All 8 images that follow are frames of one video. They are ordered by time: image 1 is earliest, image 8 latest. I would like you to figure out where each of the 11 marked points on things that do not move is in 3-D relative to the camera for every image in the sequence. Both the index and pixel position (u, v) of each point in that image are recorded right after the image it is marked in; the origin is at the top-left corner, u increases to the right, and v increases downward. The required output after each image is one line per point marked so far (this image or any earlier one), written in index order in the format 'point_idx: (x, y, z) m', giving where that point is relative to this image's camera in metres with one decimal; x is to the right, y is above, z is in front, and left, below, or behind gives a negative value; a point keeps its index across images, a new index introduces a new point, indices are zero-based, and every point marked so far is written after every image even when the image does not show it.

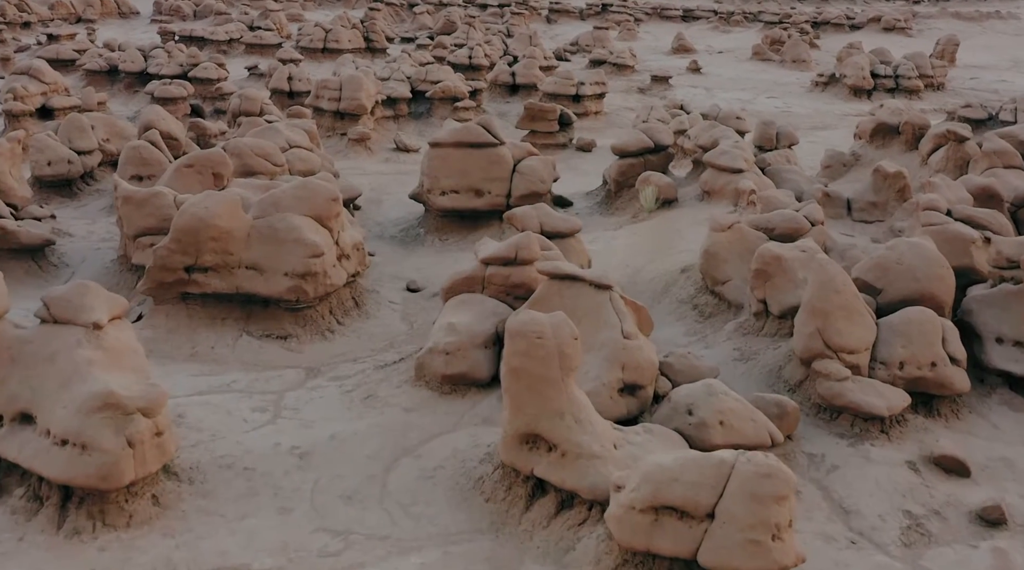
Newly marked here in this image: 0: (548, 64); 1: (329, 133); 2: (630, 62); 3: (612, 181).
0: (+0.5, +3.2, +17.0) m
1: (-1.8, +1.4, +11.3) m
2: (+1.8, +3.4, +17.9) m
3: (+0.6, +0.7, +7.5) m
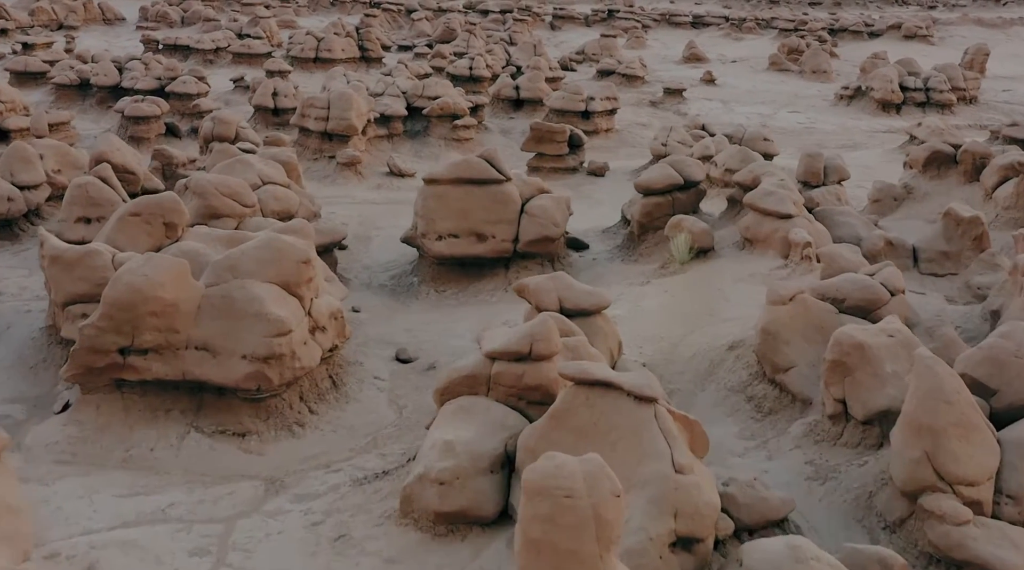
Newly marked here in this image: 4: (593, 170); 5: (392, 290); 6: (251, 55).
0: (+0.6, +2.8, +16.0) m
1: (-1.7, +1.1, +10.3) m
2: (+1.8, +3.0, +16.9) m
3: (+0.7, +0.3, +6.5) m
4: (+0.7, +1.0, +10.2) m
5: (-0.7, 0.0, +6.6) m
6: (-3.8, +3.3, +17.1) m
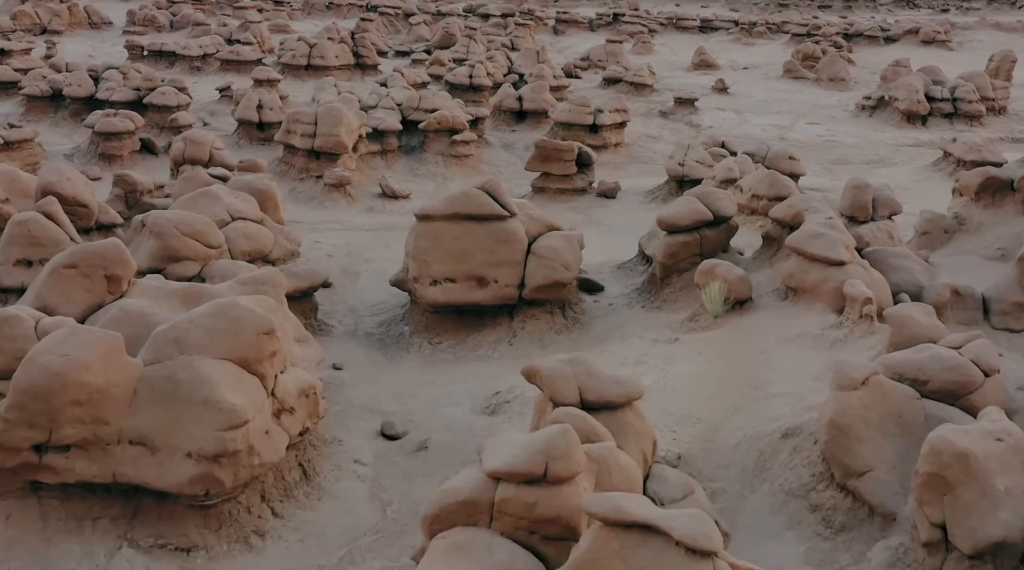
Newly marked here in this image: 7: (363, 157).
0: (+0.6, +2.6, +15.2) m
1: (-1.7, +0.9, +9.5) m
2: (+1.9, +2.8, +16.1) m
3: (+0.7, +0.1, +5.7) m
4: (+0.7, +0.7, +9.4) m
5: (-0.6, -0.3, +5.7) m
6: (-3.8, +3.1, +16.2) m
7: (-1.3, +1.1, +10.4) m
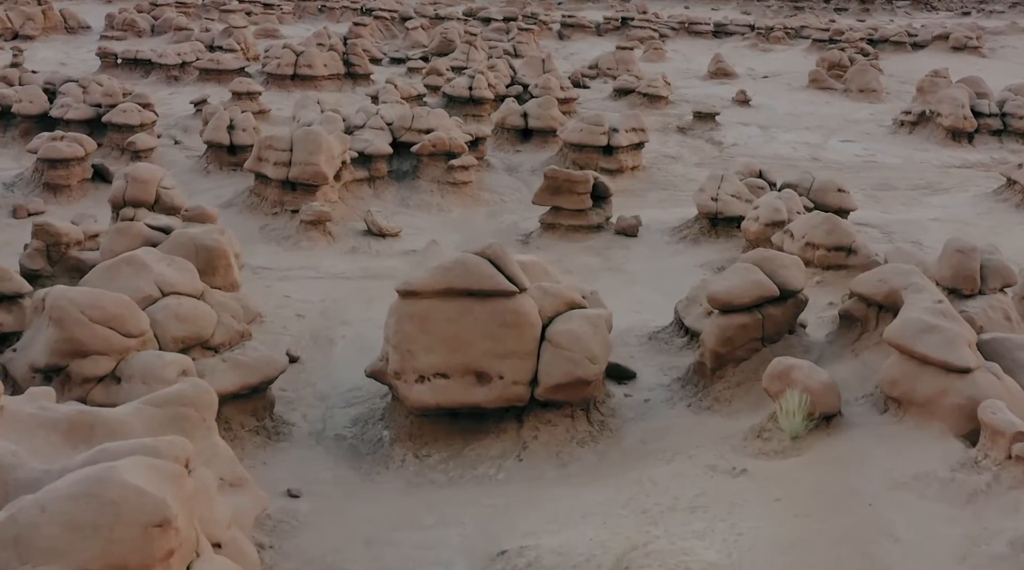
0: (+0.6, +2.2, +13.9) m
1: (-1.7, +0.5, +8.2) m
2: (+1.9, +2.4, +14.8) m
3: (+0.7, -0.3, +4.4) m
4: (+0.8, +0.4, +8.1) m
5: (-0.6, -0.6, +4.5) m
6: (-3.7, +2.7, +15.0) m
7: (-1.3, +0.8, +9.2) m
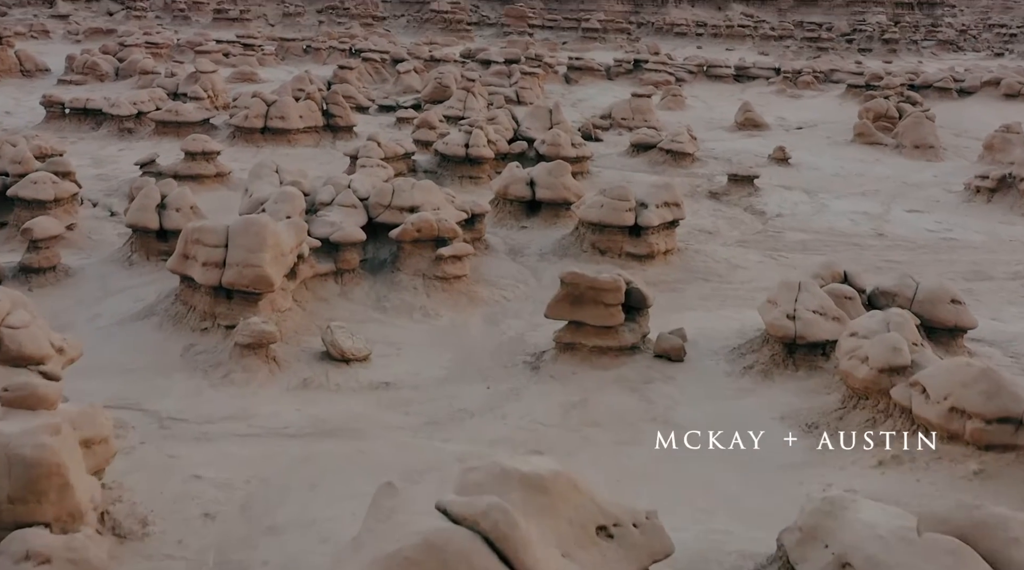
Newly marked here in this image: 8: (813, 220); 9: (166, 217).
0: (+0.7, +1.3, +12.0) m
1: (-1.6, -0.2, +6.2) m
2: (+1.9, +1.5, +12.9) m
3: (+0.8, -0.9, +2.4) m
4: (+0.8, -0.4, +6.1) m
5: (-0.6, -1.2, +2.4) m
6: (-3.7, +1.8, +13.1) m
7: (-1.2, 0.0, +7.2) m
8: (+2.6, +0.6, +10.4) m
9: (-2.2, +0.4, +7.4) m
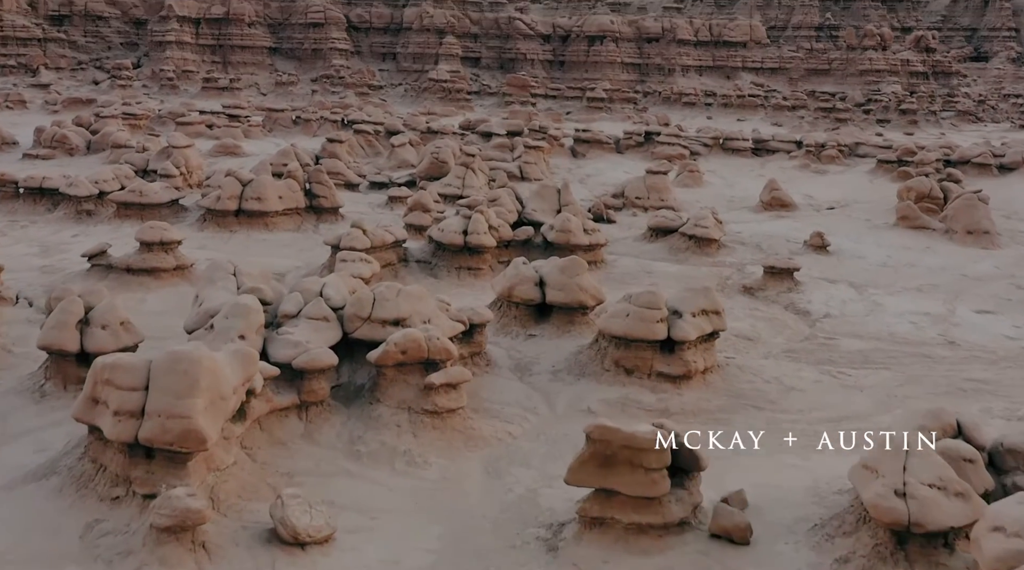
0: (+0.7, +0.4, +10.6) m
1: (-1.6, -0.8, +4.7) m
2: (+2.0, +0.5, +11.5) m
3: (+0.8, -1.3, +0.9) m
4: (+0.8, -1.0, +4.6) m
5: (-0.5, -1.6, +0.9) m
6: (-3.6, +0.8, +11.7) m
7: (-1.2, -0.7, +5.7) m
8: (+2.7, -0.3, +8.9) m
9: (-2.1, -0.3, +5.9) m
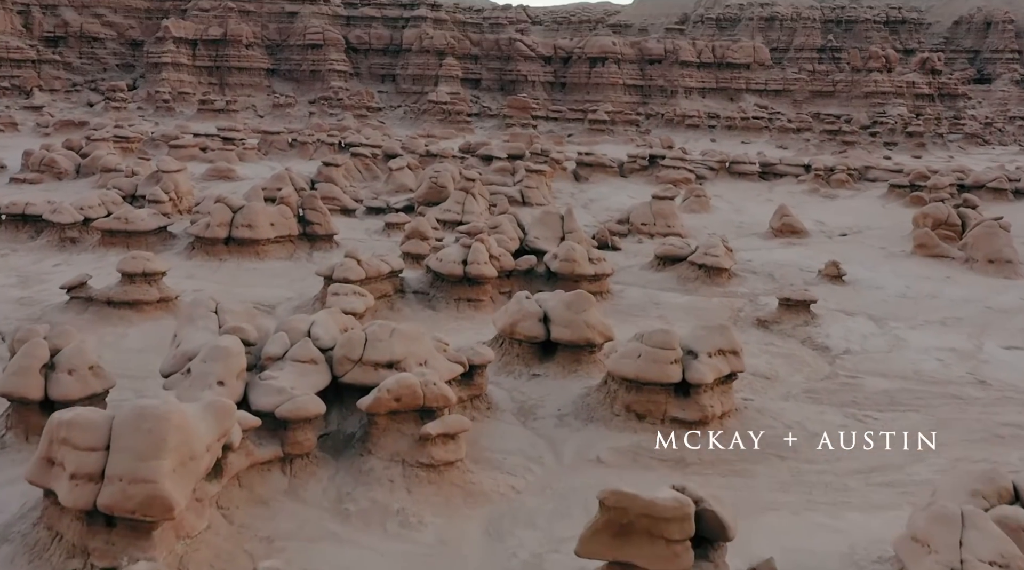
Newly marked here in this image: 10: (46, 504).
0: (+0.7, +0.1, +10.1) m
1: (-1.6, -1.0, +4.2) m
2: (+2.0, +0.2, +11.0) m
3: (+0.8, -1.4, +0.4) m
4: (+0.8, -1.1, +4.1) m
5: (-0.5, -1.7, +0.4) m
6: (-3.6, +0.5, +11.2) m
7: (-1.2, -0.8, +5.2) m
8: (+2.7, -0.5, +8.4) m
9: (-2.1, -0.4, +5.4) m
10: (-1.7, -0.8, +4.4) m
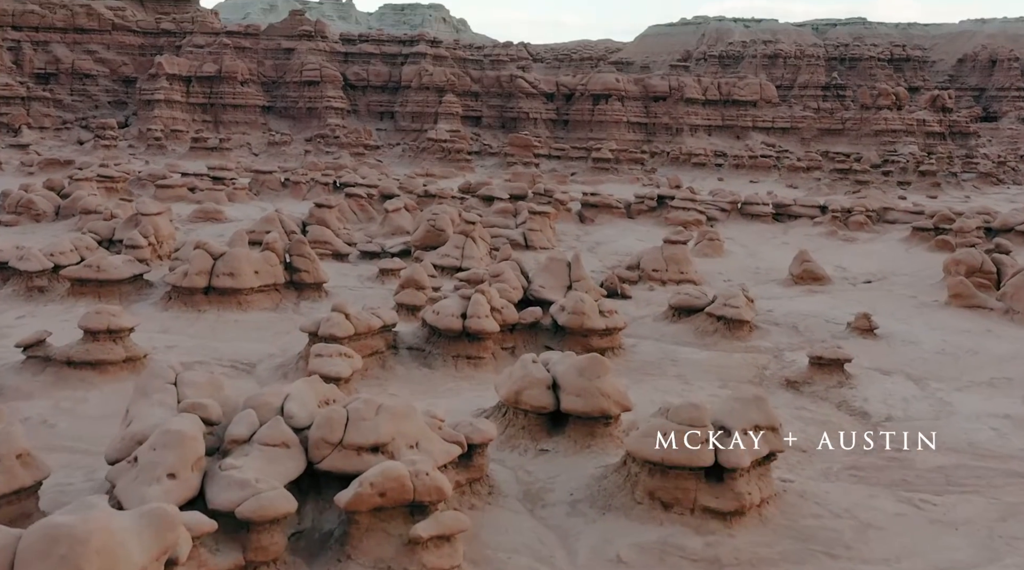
0: (+0.8, -0.3, +9.2) m
1: (-1.5, -1.2, +3.3) m
2: (+2.0, -0.3, +10.1) m
3: (+0.8, -1.5, -0.5) m
4: (+0.9, -1.4, +3.2) m
5: (-0.5, -1.9, -0.5) m
6: (-3.6, 0.0, +10.3) m
7: (-1.2, -1.1, +4.3) m
8: (+2.7, -0.9, +7.5) m
9: (-2.1, -0.7, +4.5) m
10: (-1.7, -1.1, +3.5) m
